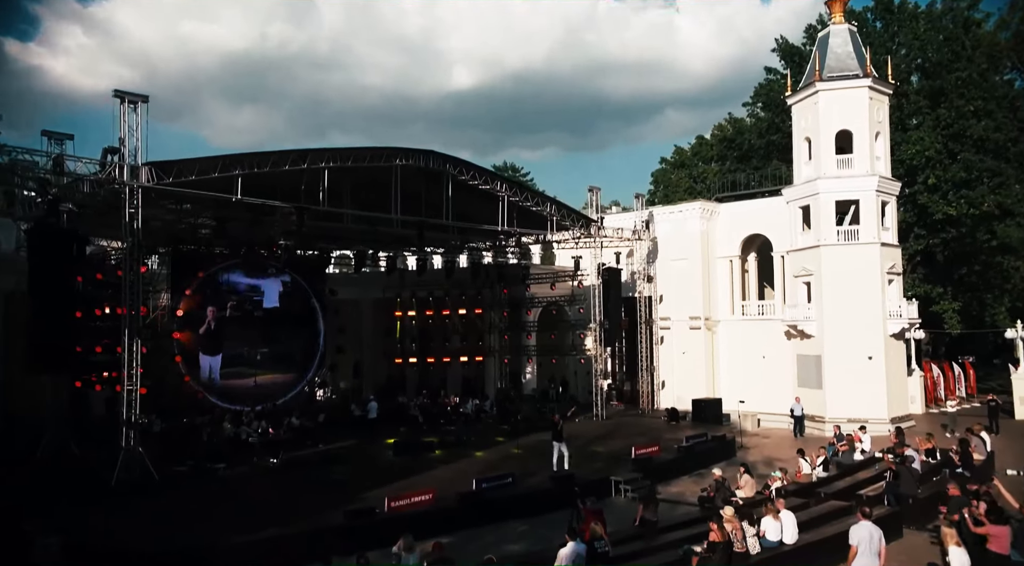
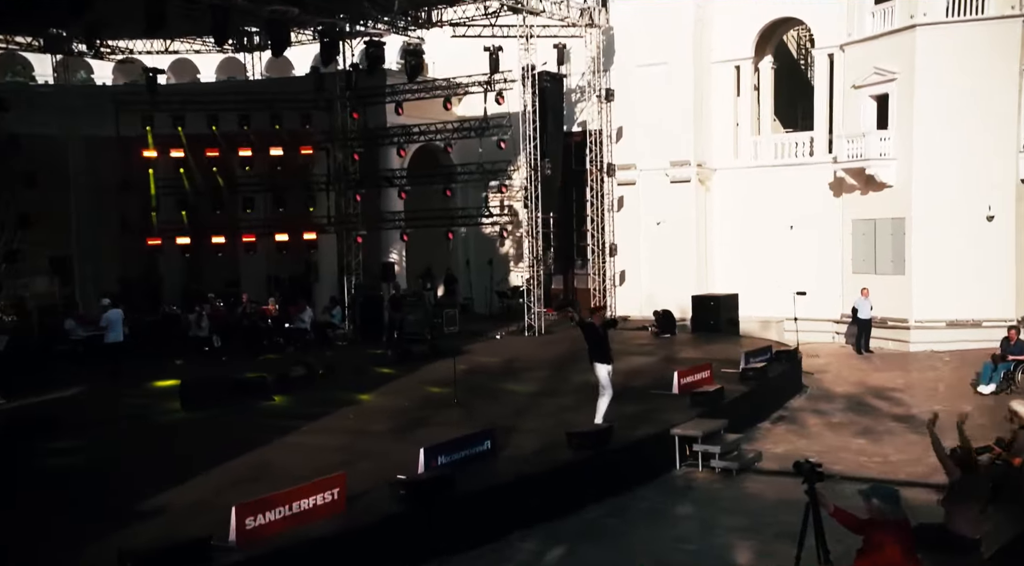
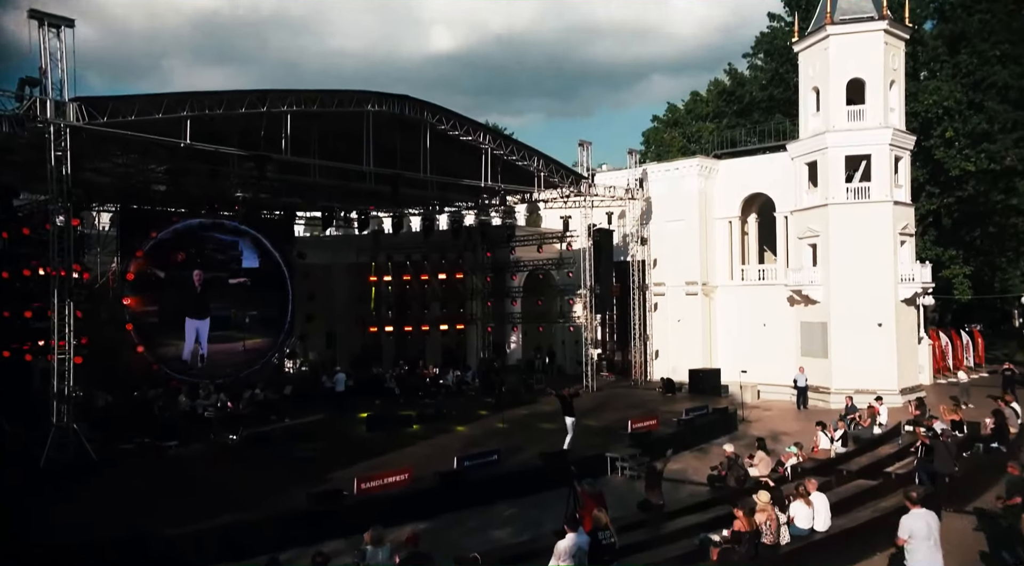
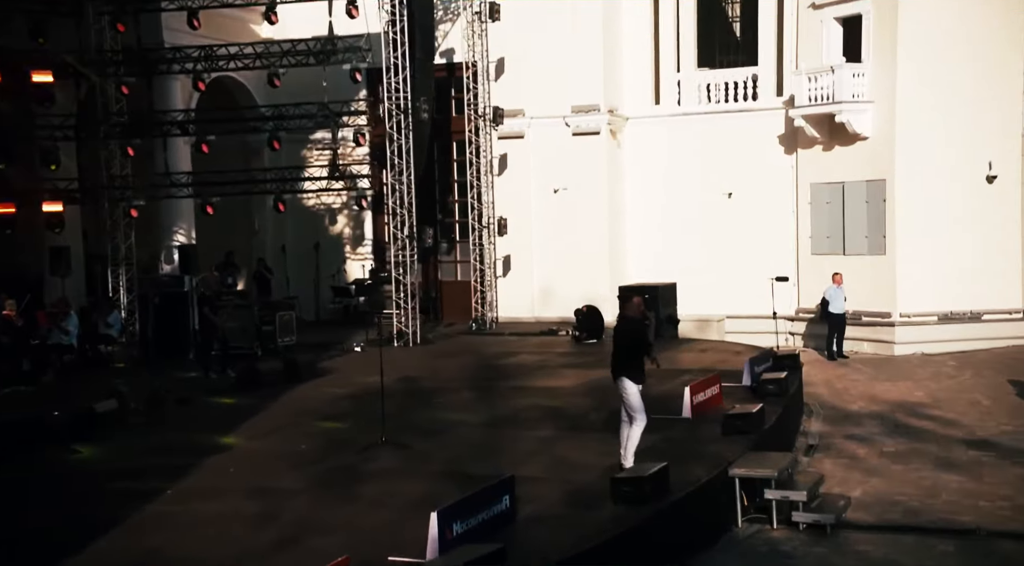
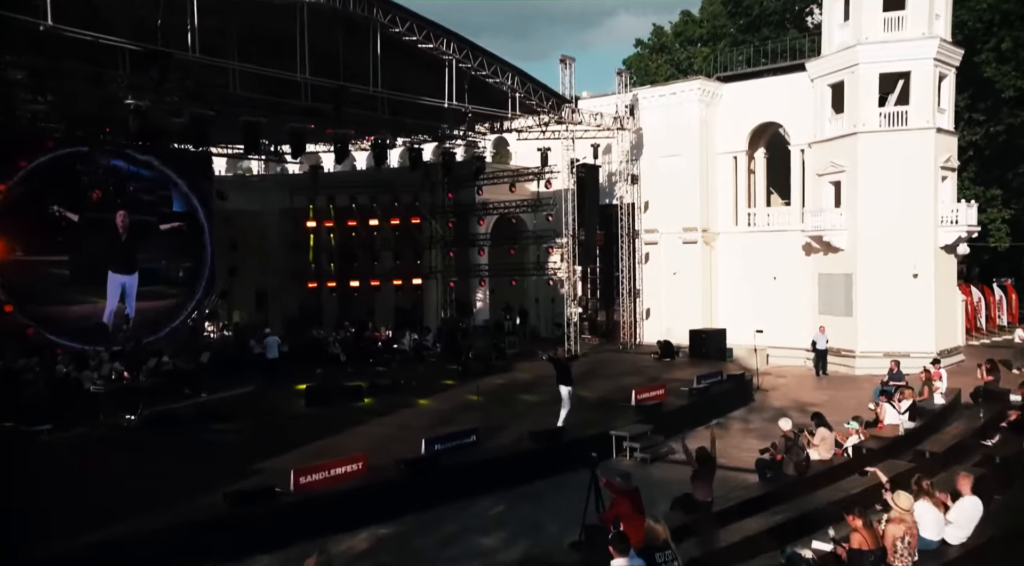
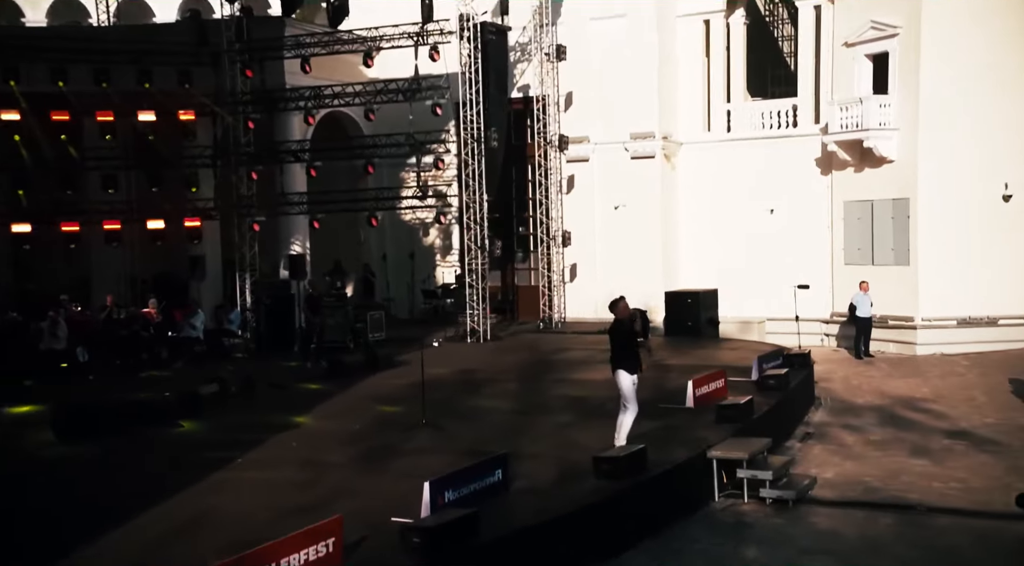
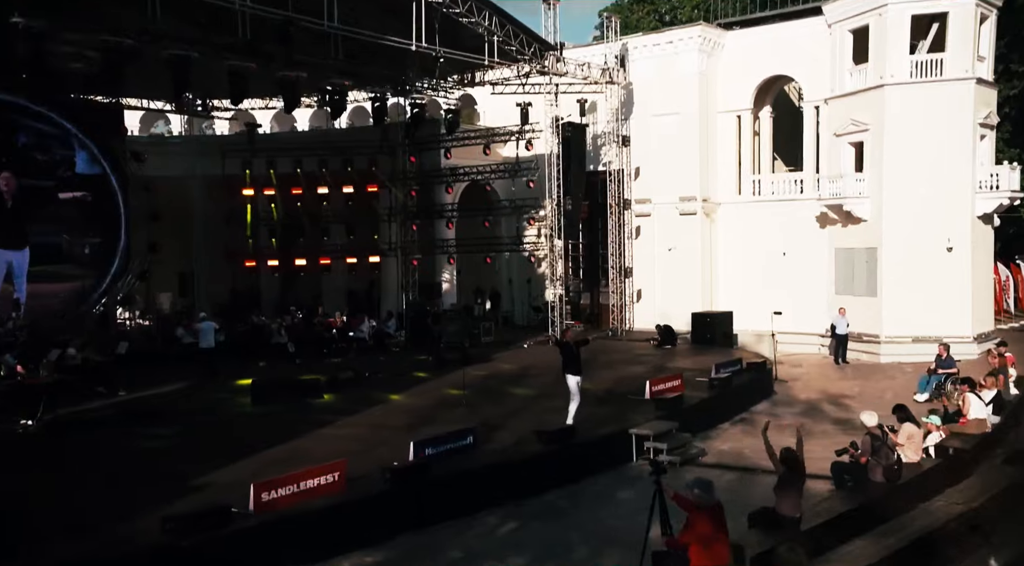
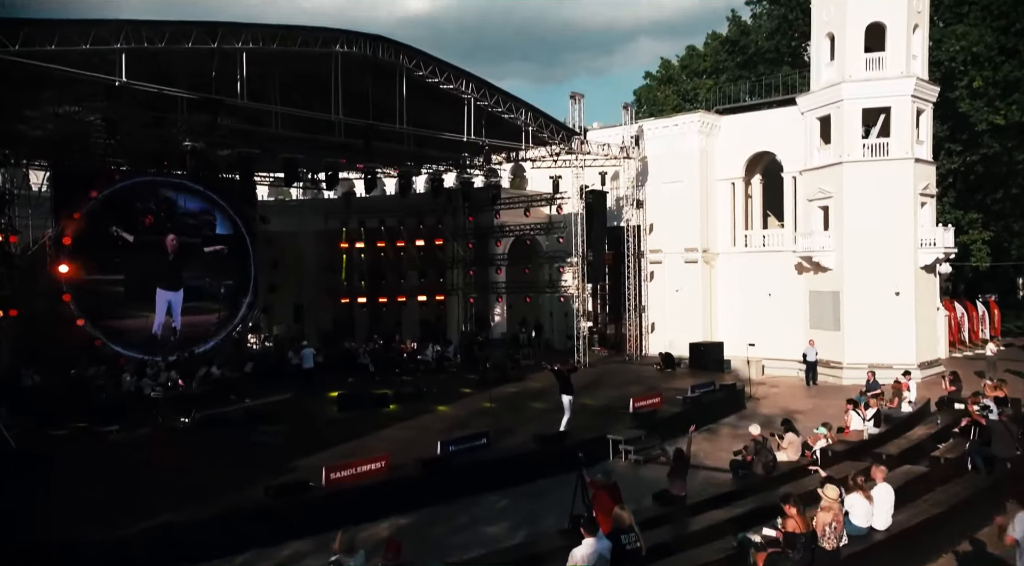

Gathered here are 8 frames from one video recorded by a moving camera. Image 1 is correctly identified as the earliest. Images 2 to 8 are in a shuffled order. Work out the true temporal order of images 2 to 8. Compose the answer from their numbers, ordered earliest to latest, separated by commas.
3, 8, 5, 7, 2, 6, 4
